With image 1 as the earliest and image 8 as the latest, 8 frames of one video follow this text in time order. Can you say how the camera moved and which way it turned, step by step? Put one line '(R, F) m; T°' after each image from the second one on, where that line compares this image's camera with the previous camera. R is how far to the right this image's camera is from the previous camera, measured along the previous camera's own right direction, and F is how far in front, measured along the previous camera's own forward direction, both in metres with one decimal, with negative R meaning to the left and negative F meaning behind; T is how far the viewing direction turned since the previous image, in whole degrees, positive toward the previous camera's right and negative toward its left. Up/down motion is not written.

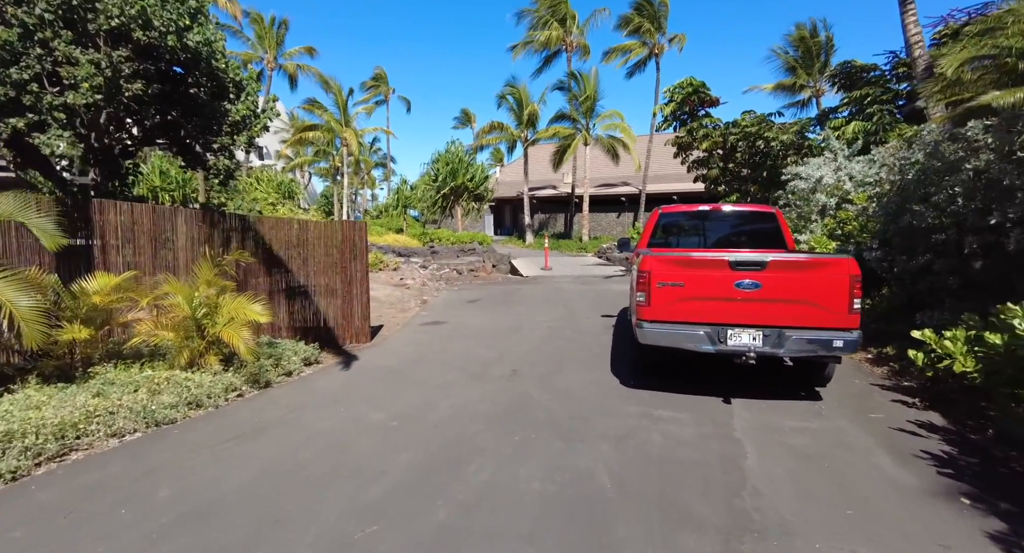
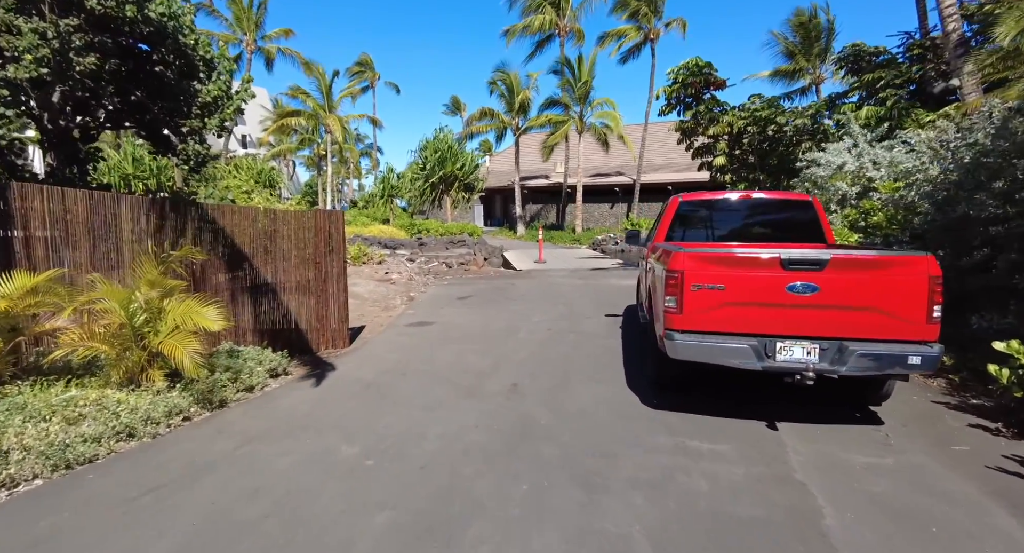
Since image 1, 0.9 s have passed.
(-0.1, +0.9) m; +1°
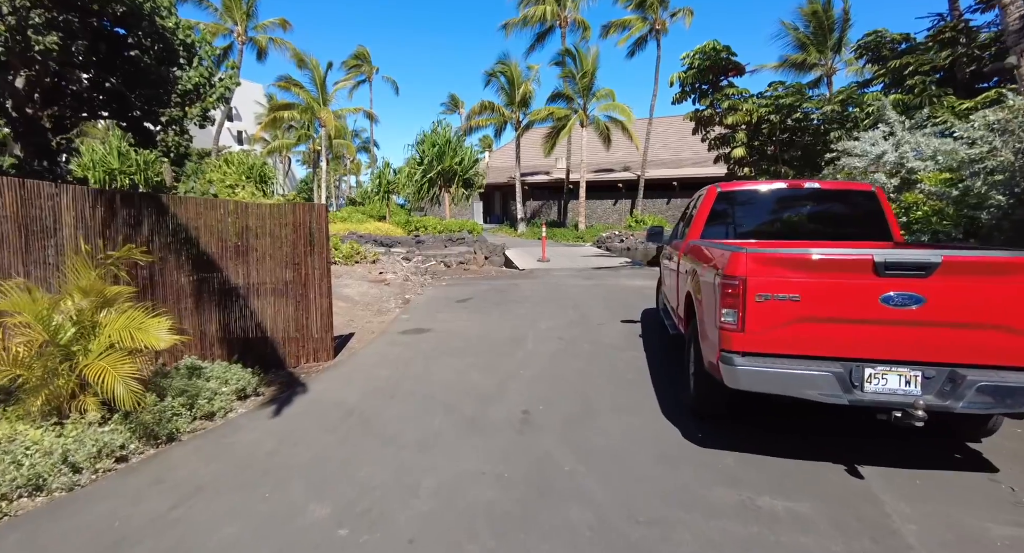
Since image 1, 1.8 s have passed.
(-0.1, +0.9) m; 0°
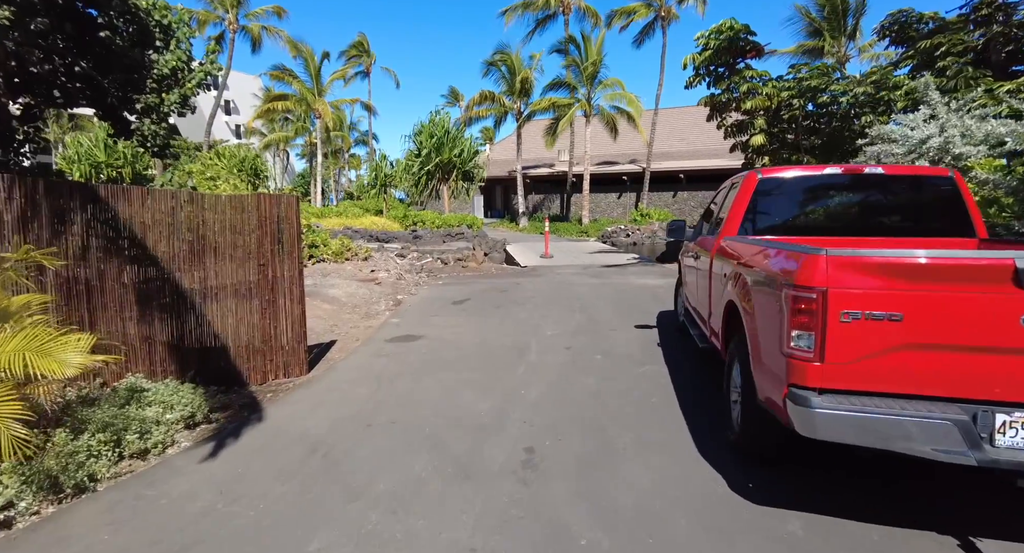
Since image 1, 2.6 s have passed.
(0.0, +0.9) m; 0°
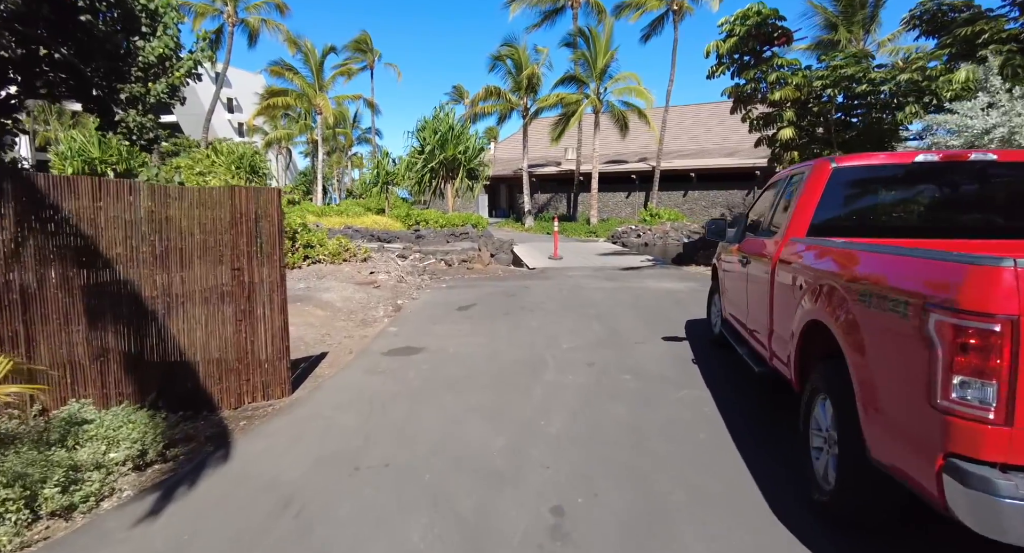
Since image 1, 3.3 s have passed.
(-0.1, +0.8) m; 0°
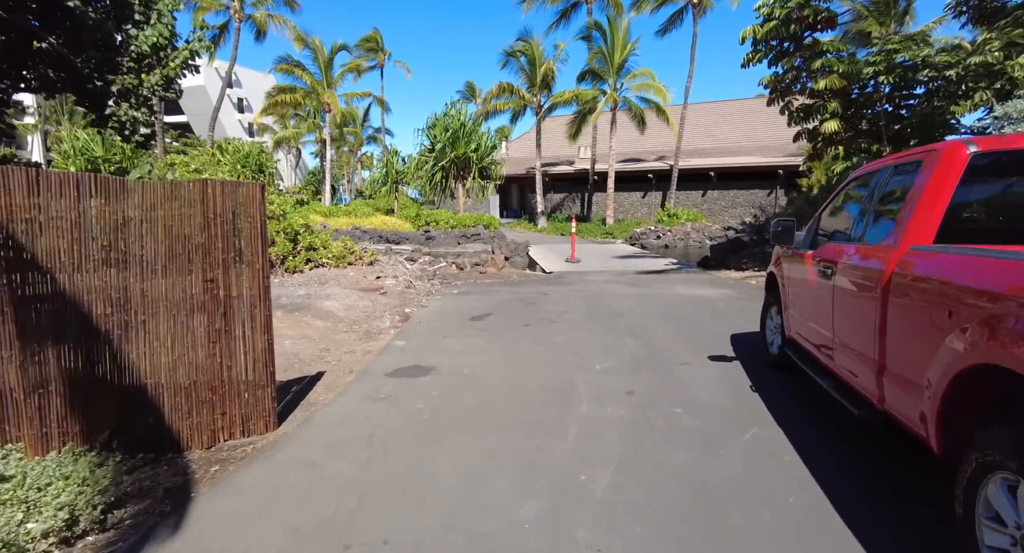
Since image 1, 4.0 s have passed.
(-0.1, +0.8) m; -1°
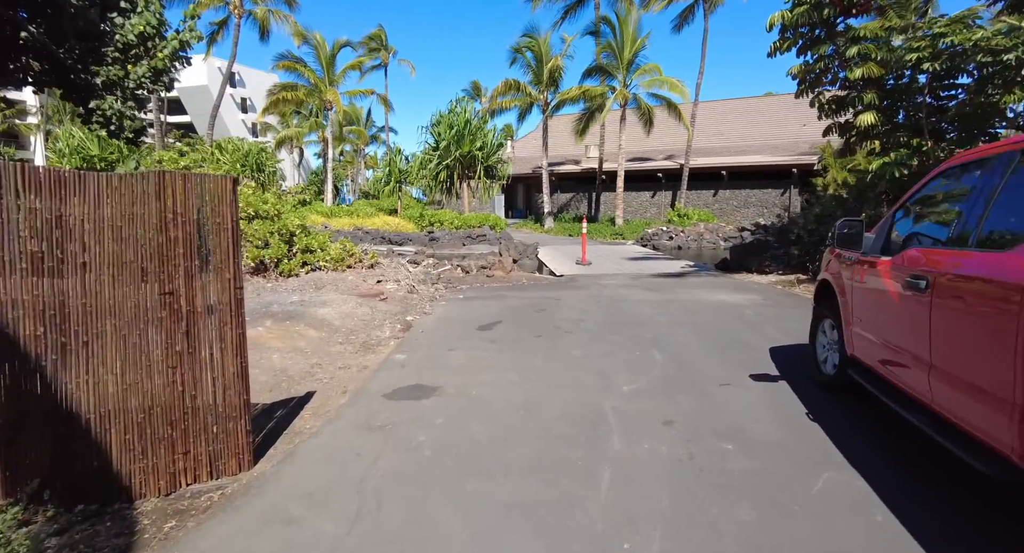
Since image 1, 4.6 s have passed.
(-0.1, +0.7) m; 0°
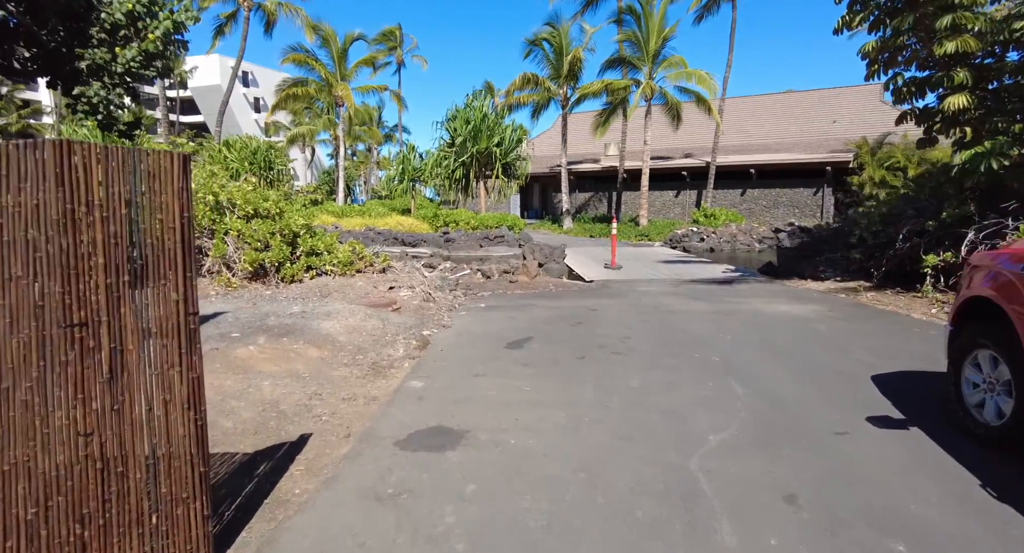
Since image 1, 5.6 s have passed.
(-0.3, +1.1) m; -1°
